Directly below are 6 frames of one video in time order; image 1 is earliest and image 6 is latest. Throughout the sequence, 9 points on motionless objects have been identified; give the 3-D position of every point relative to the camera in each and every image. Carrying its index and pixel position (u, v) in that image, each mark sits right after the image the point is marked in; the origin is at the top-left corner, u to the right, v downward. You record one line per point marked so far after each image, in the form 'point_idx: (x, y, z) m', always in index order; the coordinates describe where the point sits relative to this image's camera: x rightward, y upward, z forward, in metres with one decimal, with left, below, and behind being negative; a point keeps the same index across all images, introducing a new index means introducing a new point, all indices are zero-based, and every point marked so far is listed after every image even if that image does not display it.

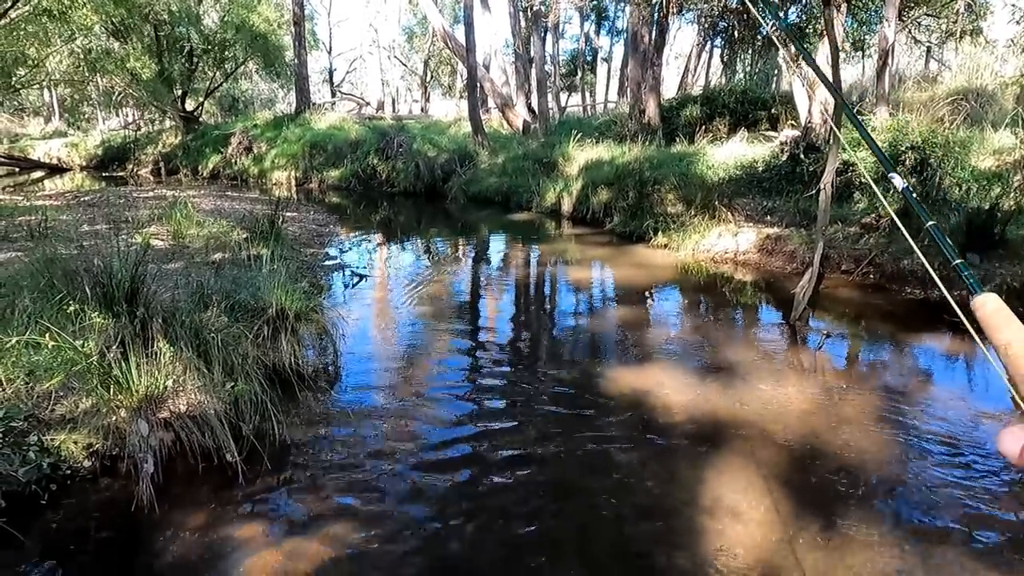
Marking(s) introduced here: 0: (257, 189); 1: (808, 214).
0: (-6.7, +2.6, +17.5) m
1: (+3.8, +0.9, +8.4) m
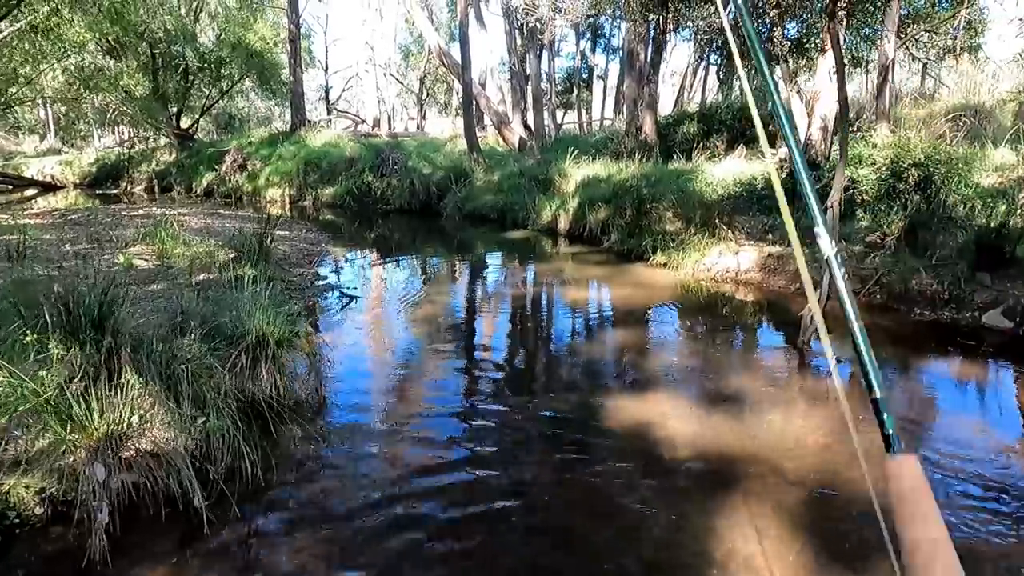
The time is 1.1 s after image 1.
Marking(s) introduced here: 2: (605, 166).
0: (-6.8, +2.1, +17.3) m
1: (+3.7, +0.7, +8.2) m
2: (+1.7, +2.2, +12.3) m
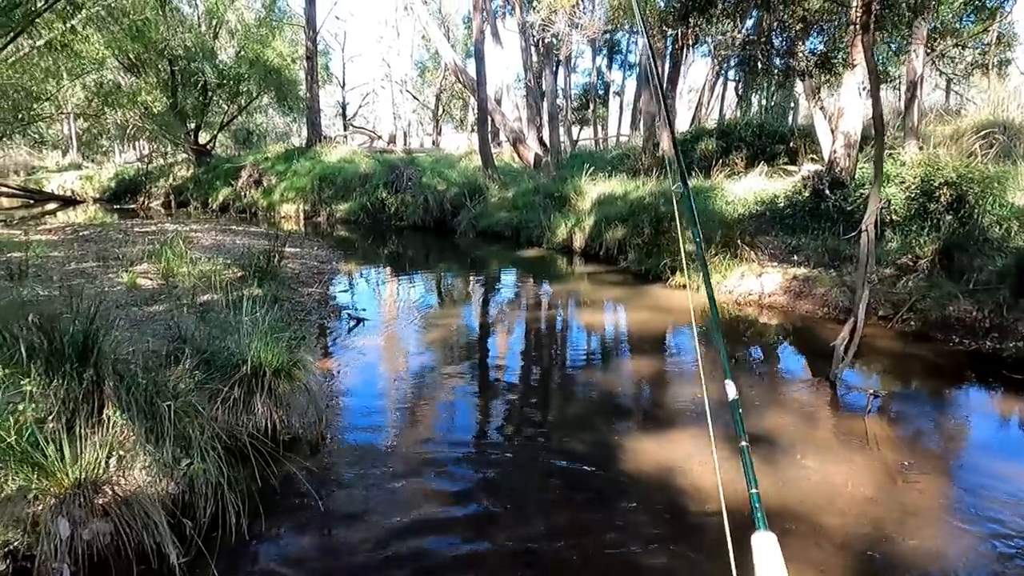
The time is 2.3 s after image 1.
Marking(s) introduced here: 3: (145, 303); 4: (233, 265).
0: (-6.4, +1.7, +17.3) m
1: (+3.9, +0.4, +7.9) m
2: (+2.0, +1.9, +12.0) m
3: (-3.4, -0.1, +6.1) m
4: (-3.4, +0.3, +8.1) m
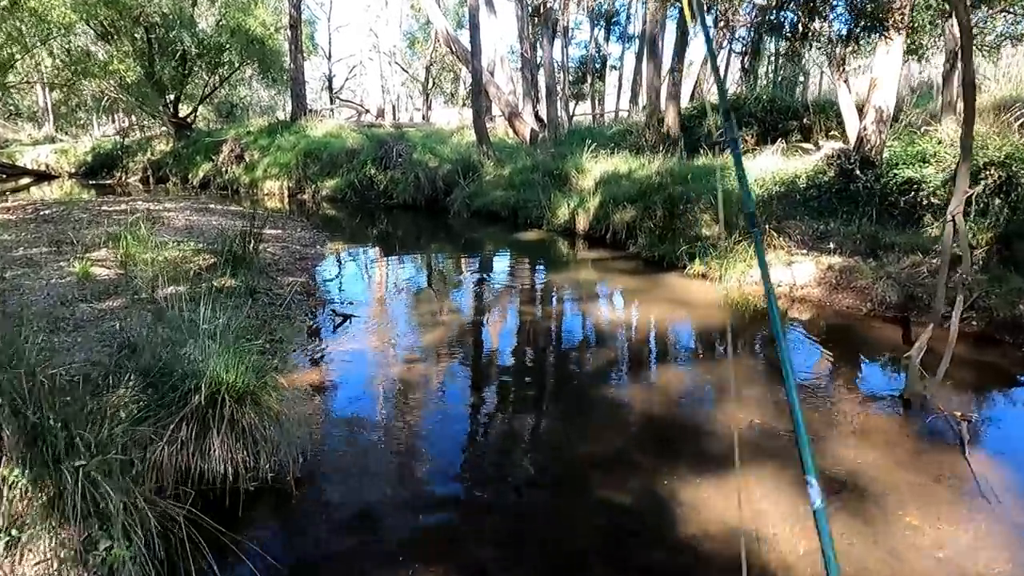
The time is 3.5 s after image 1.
0: (-6.5, +2.1, +16.3) m
1: (+3.9, +0.5, +7.1) m
2: (+2.0, +2.1, +11.2) m
3: (-3.3, -0.1, +5.3) m
4: (-3.4, +0.4, +7.3) m
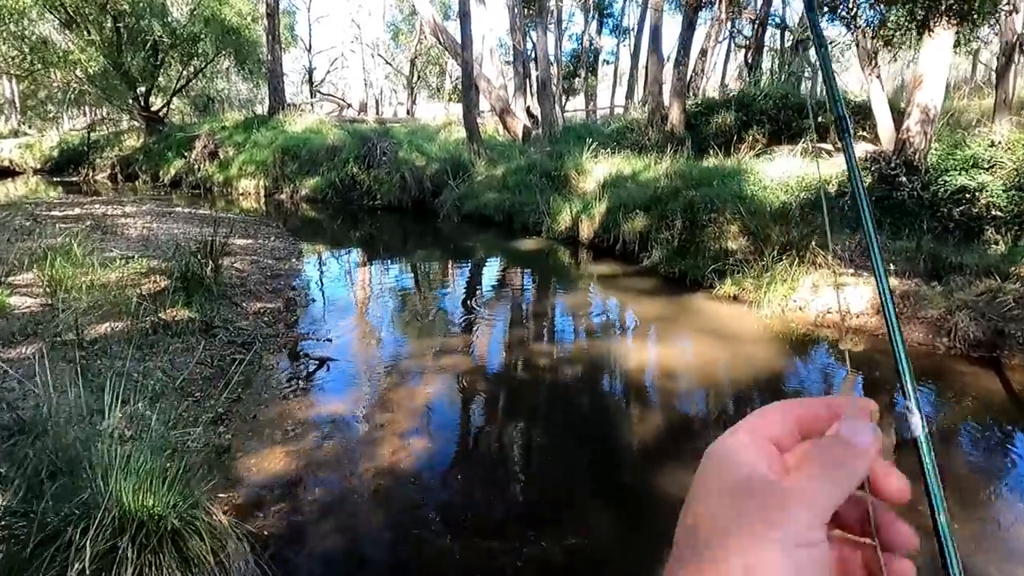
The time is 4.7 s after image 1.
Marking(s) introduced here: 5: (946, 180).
0: (-6.7, +2.0, +15.1) m
1: (+4.0, +0.3, +6.2) m
2: (+1.9, +1.9, +10.2) m
3: (-3.2, -0.3, +4.2) m
4: (-3.3, +0.2, +6.2) m
5: (+4.8, +1.2, +7.3) m
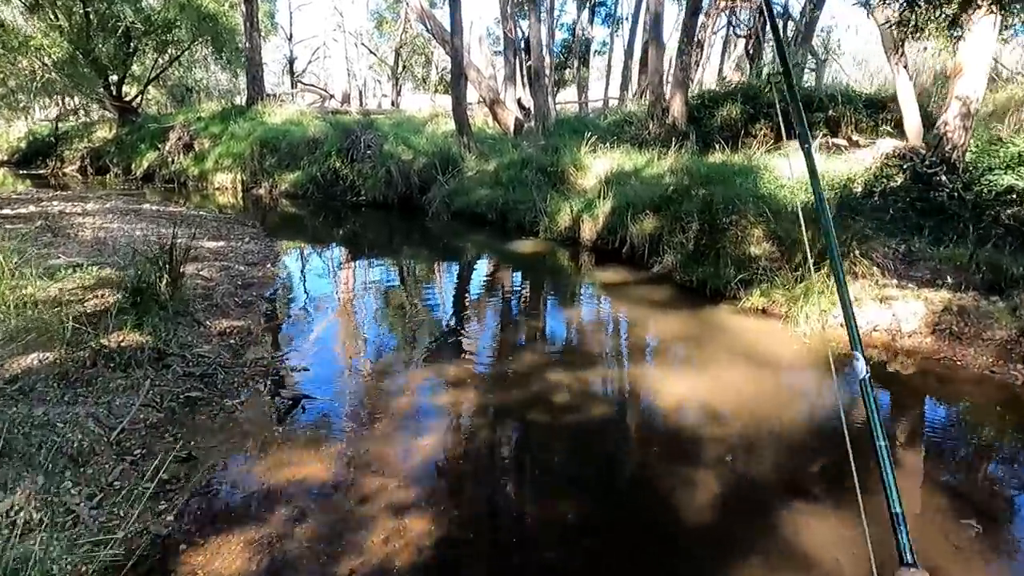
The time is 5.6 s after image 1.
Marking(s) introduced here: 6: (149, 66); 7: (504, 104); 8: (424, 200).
0: (-6.9, +1.9, +14.2) m
1: (+4.0, +0.1, +5.5) m
2: (+1.9, +1.8, +9.5) m
3: (-3.1, -0.5, +3.4) m
4: (-3.3, 0.0, +5.3) m
5: (+4.8, +1.1, +6.6) m
6: (-11.0, +6.6, +19.8) m
7: (-0.2, +4.3, +15.4) m
8: (-1.6, +1.6, +12.4) m
